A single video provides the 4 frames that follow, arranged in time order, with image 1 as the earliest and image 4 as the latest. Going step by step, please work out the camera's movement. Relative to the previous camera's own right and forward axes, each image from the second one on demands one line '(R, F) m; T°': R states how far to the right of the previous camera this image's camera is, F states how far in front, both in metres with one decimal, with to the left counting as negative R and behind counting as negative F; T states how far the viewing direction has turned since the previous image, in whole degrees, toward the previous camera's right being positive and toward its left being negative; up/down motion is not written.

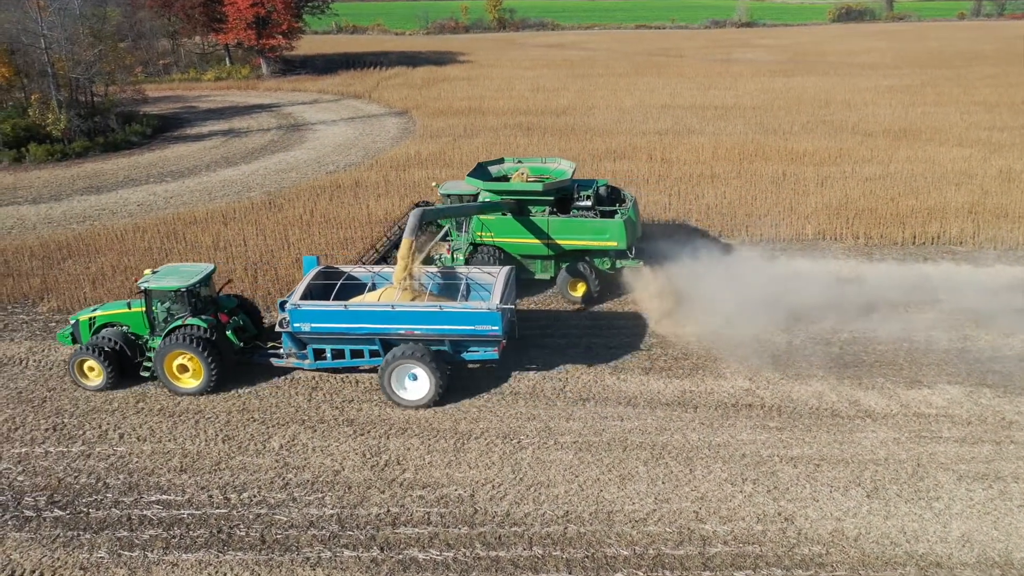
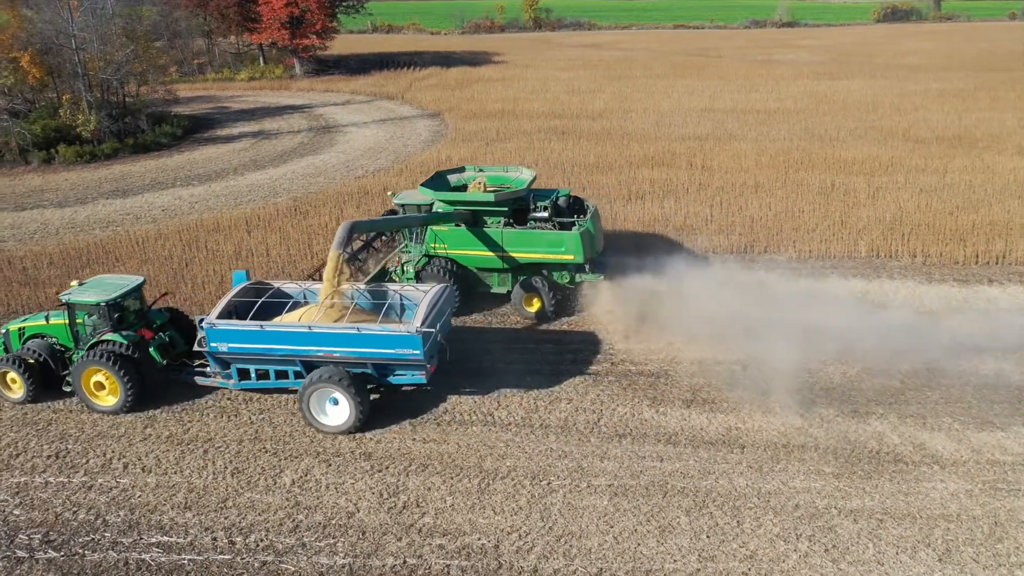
(0.0, +0.7) m; -2°
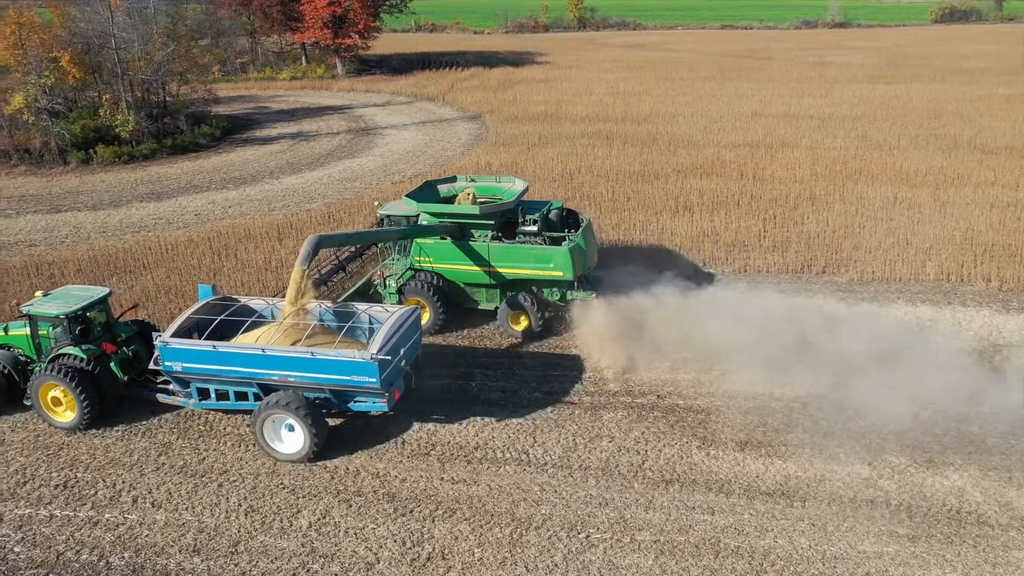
(0.0, +0.7) m; -3°
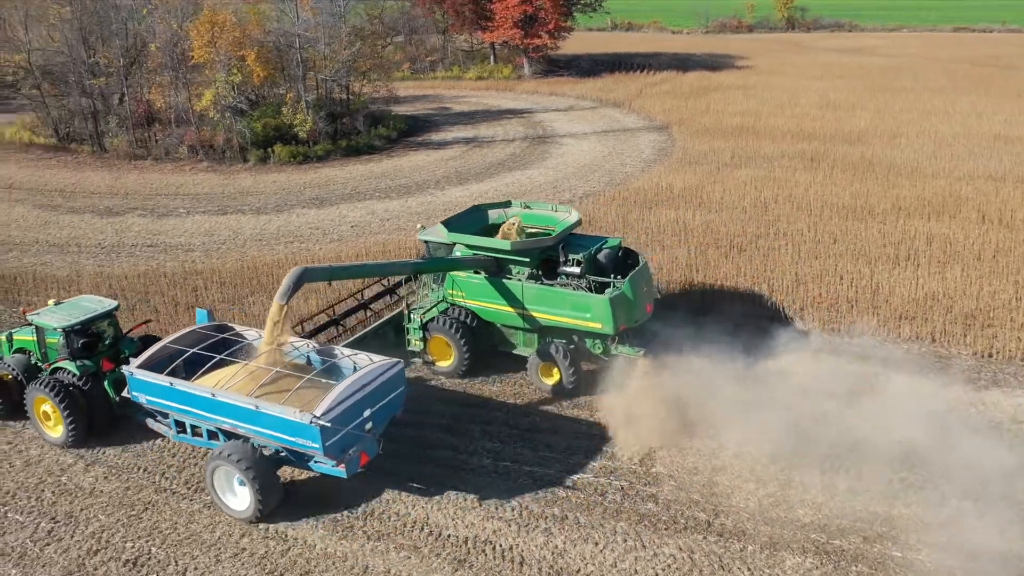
(+0.1, +1.8) m; -12°
